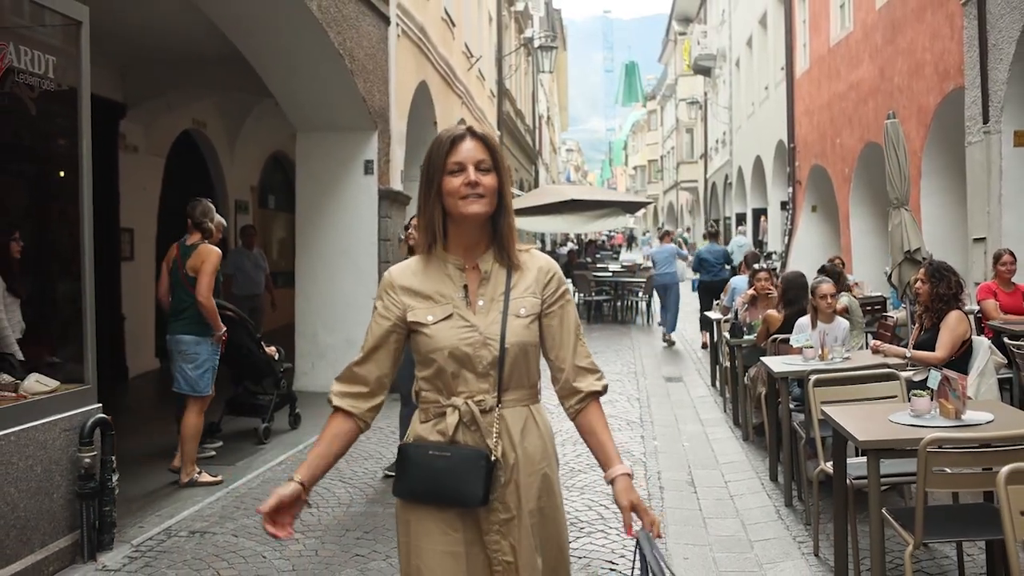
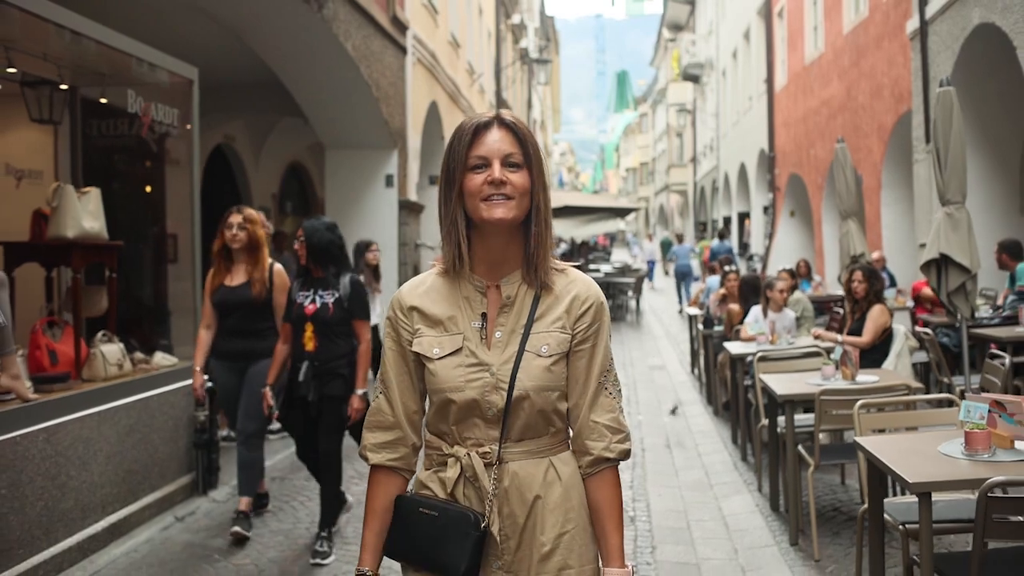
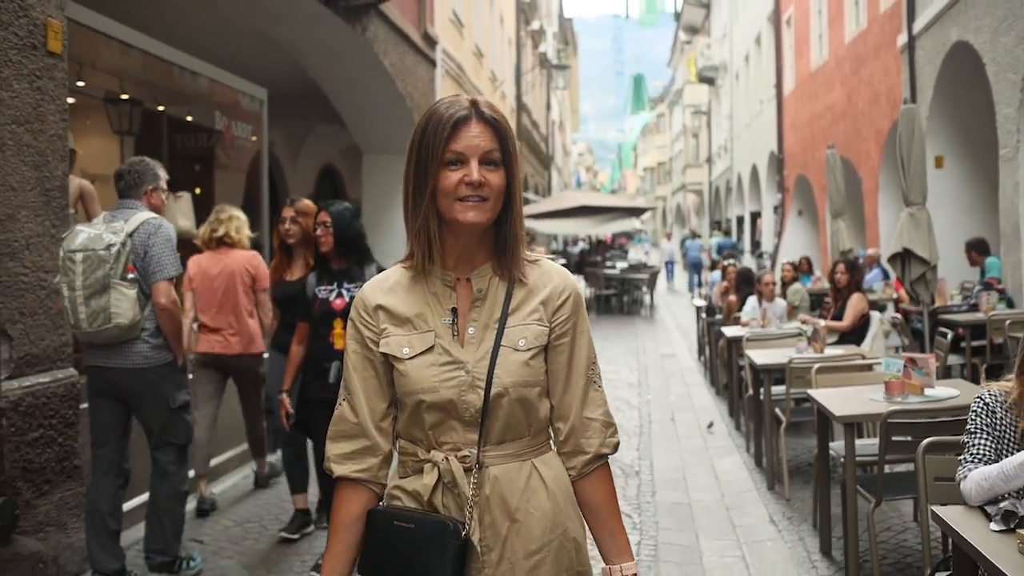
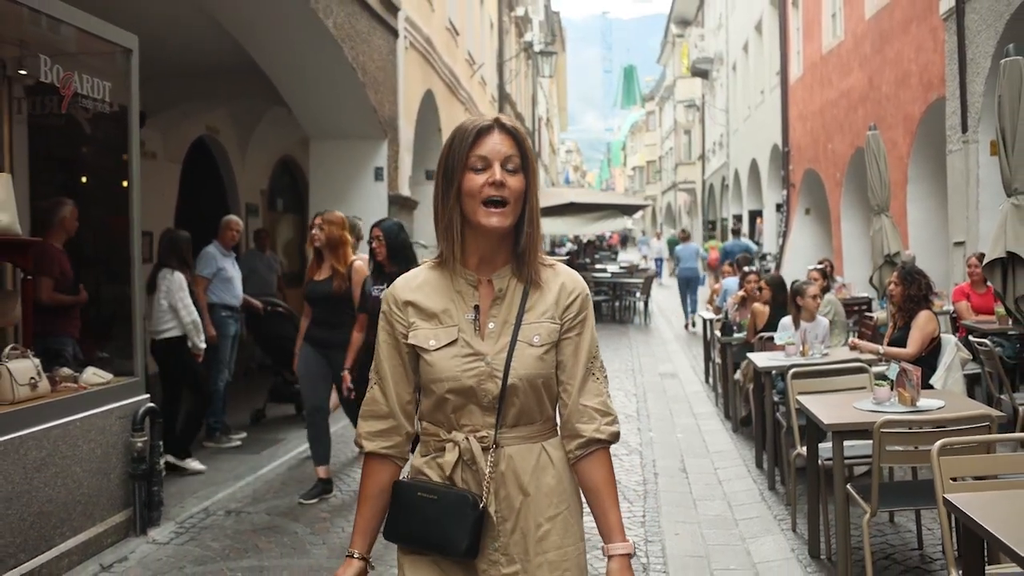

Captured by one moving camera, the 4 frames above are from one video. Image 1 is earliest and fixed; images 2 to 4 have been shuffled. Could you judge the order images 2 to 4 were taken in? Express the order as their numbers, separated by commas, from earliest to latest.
4, 2, 3
